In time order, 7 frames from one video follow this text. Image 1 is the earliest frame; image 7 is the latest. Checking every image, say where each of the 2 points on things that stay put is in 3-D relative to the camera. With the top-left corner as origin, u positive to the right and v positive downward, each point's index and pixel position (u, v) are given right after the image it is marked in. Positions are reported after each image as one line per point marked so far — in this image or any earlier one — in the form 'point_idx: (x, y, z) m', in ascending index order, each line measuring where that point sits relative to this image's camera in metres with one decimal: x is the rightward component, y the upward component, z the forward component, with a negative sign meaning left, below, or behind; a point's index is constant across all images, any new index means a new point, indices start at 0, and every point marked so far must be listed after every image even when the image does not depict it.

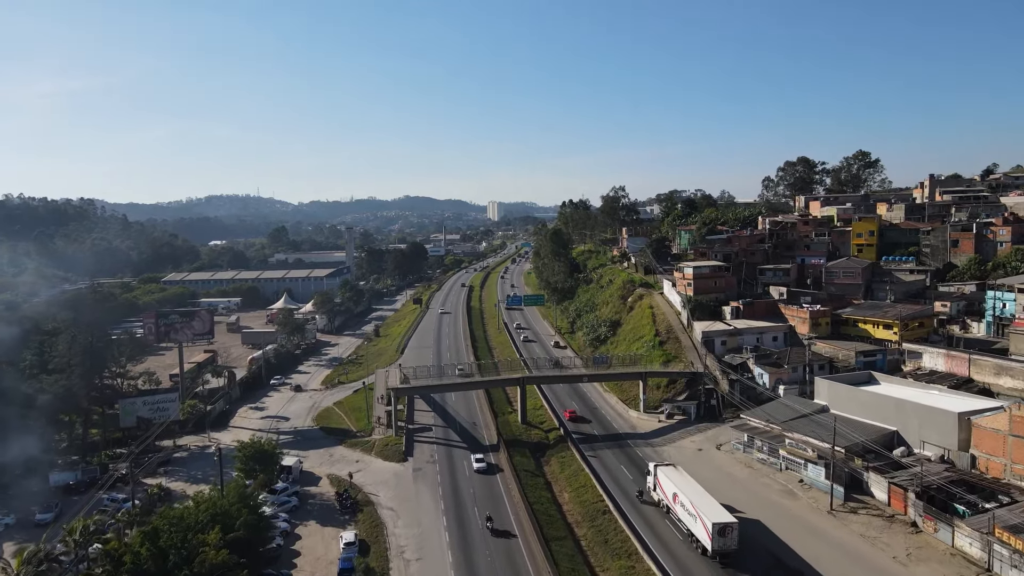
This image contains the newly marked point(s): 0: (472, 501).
0: (-1.3, -6.8, +19.4) m
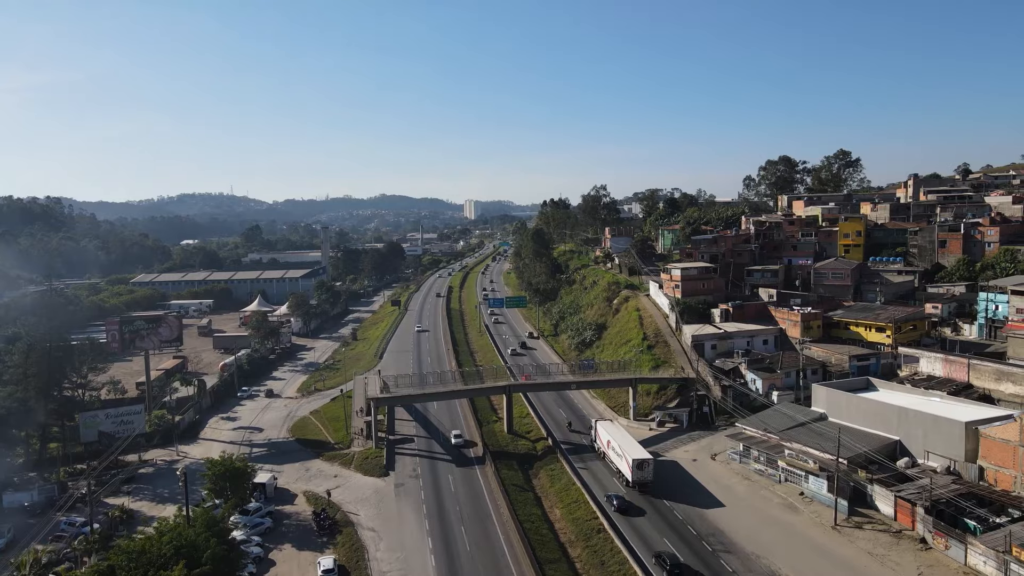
0: (-1.6, -7.0, +18.3) m
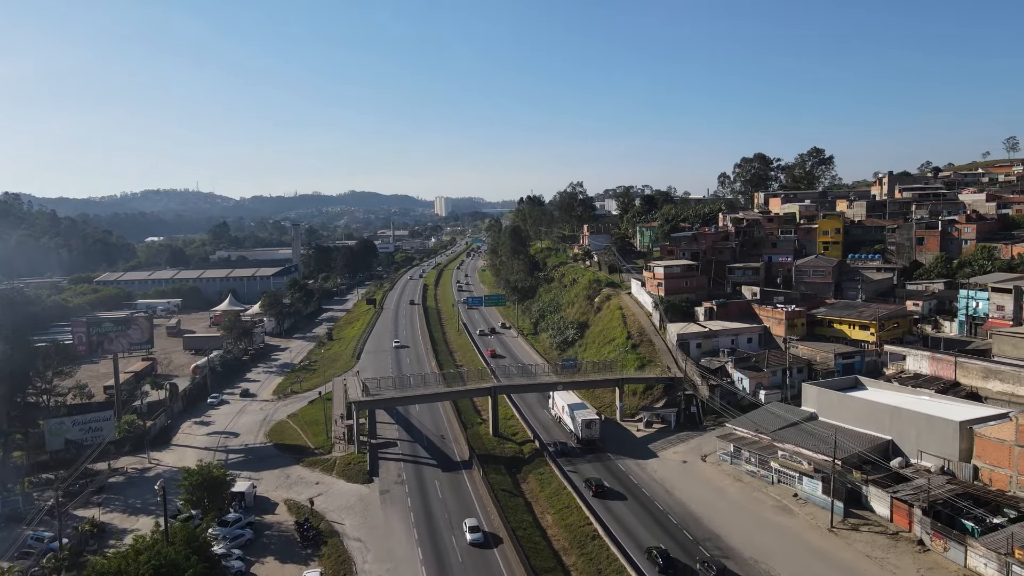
0: (-1.9, -7.0, +17.8) m
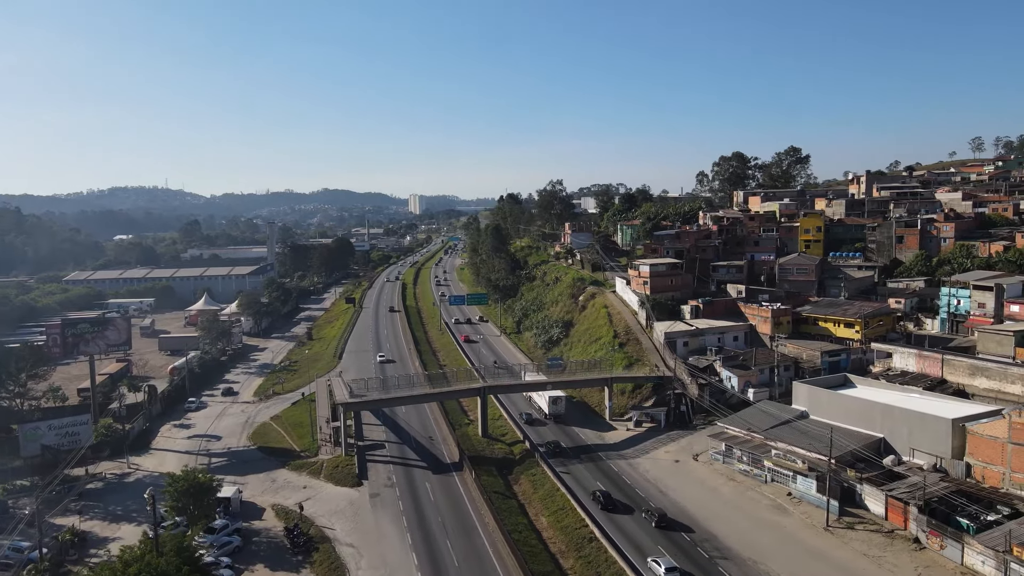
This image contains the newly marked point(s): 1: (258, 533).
0: (-2.0, -7.0, +17.5) m
1: (-7.7, -7.5, +18.6) m
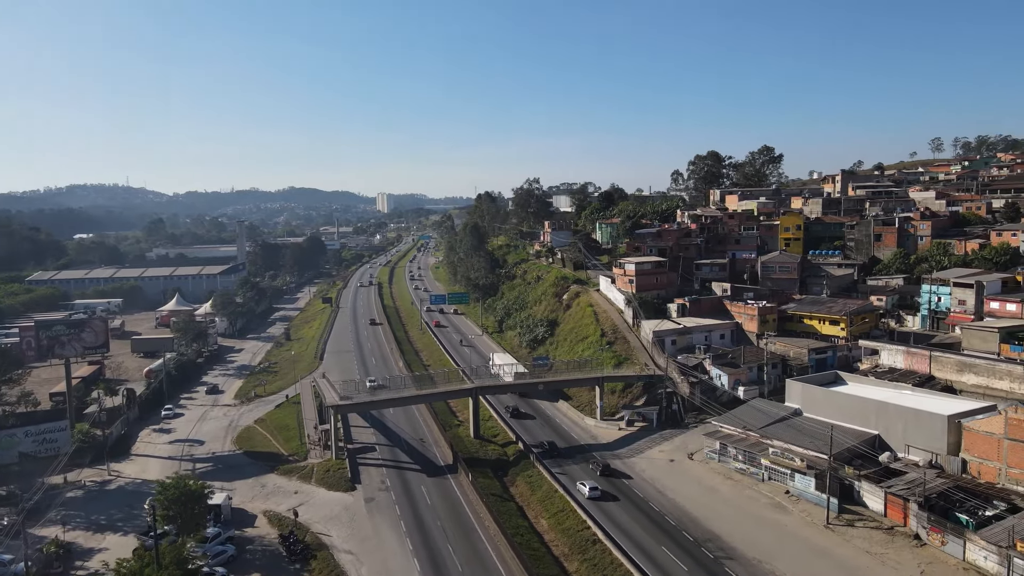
0: (-2.0, -7.0, +17.3) m
1: (-7.8, -7.5, +18.1) m
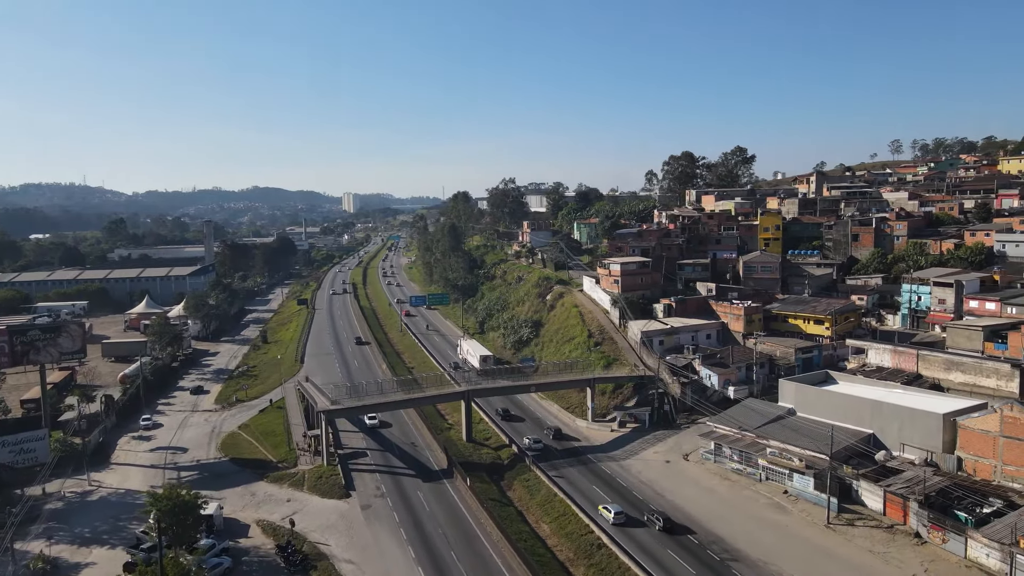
0: (-1.9, -7.1, +17.0) m
1: (-7.7, -7.7, +17.7) m
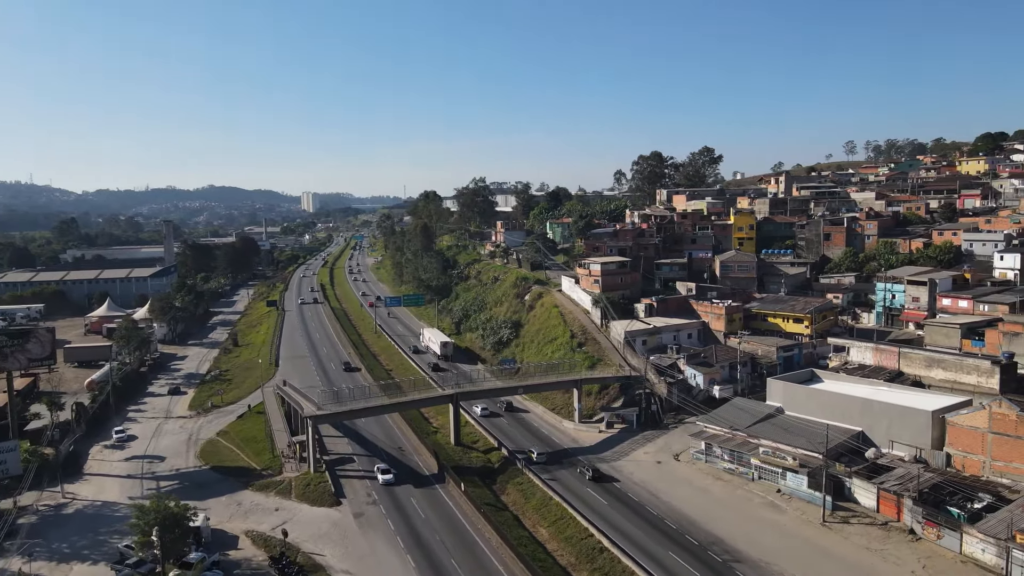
0: (-1.9, -7.2, +16.8) m
1: (-7.8, -7.8, +17.2) m
